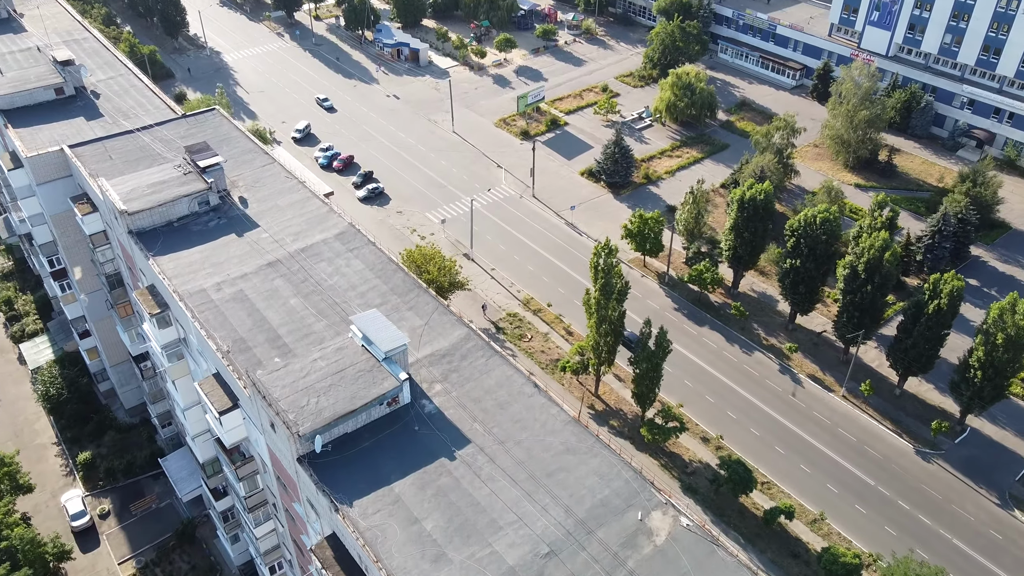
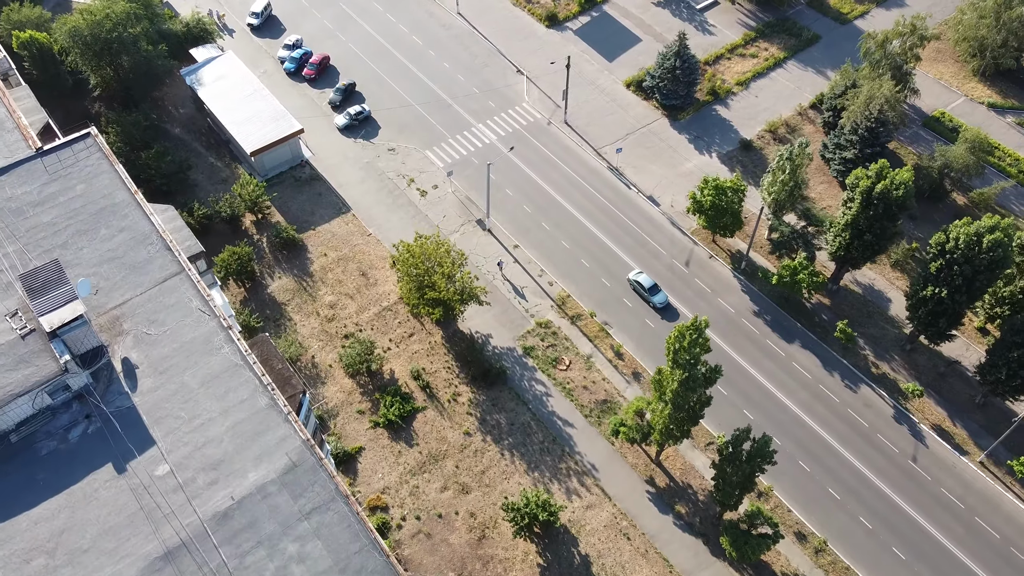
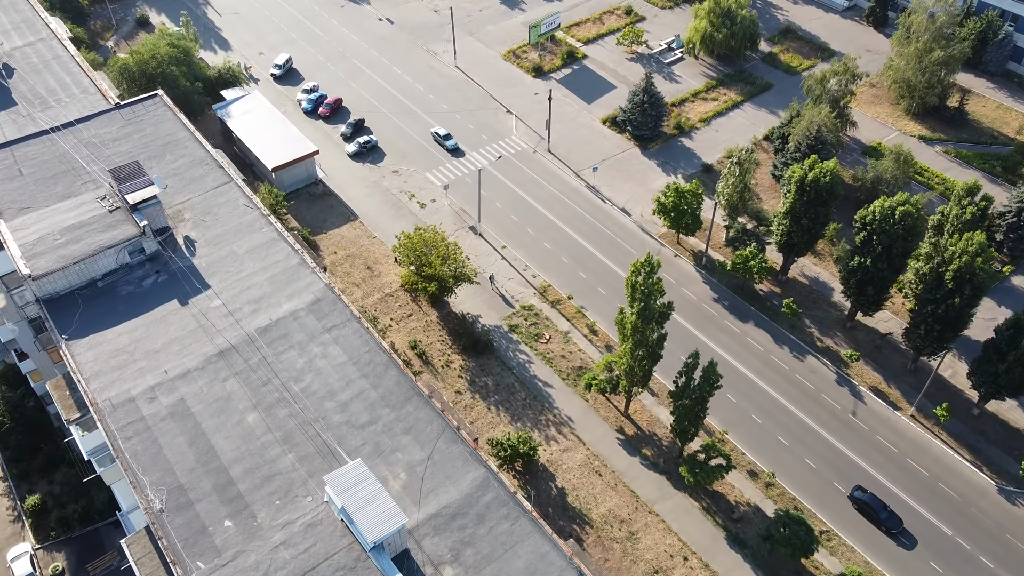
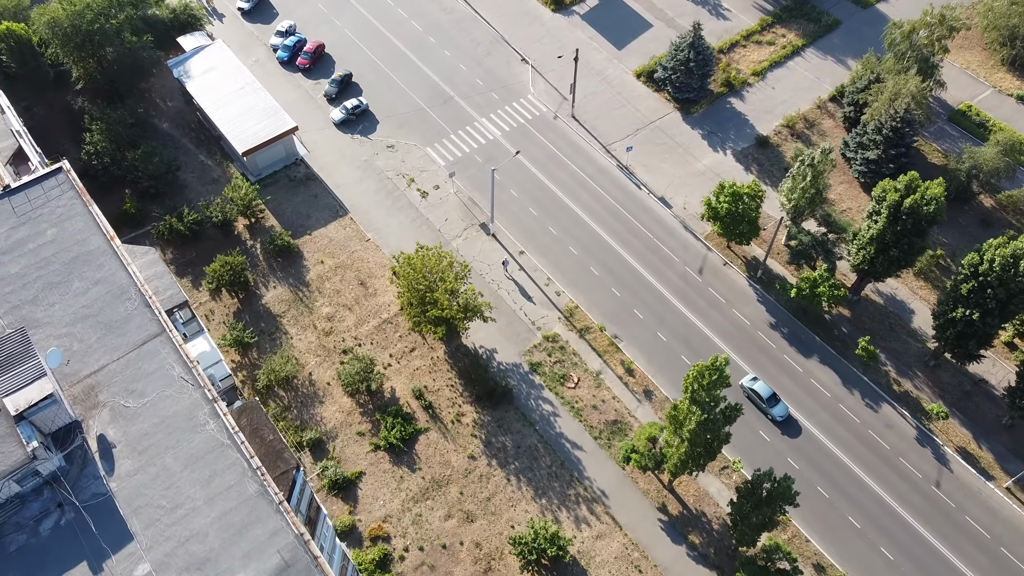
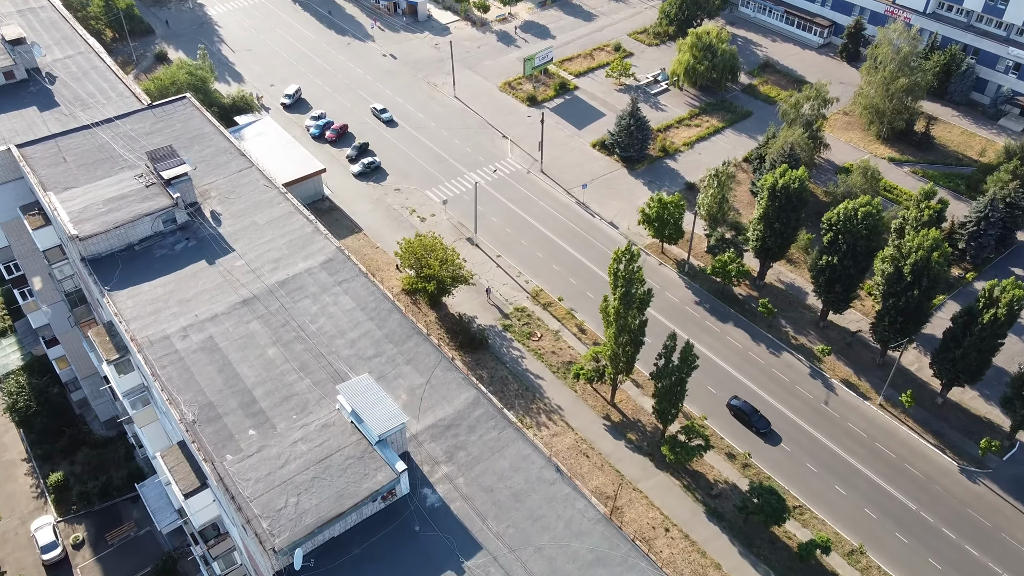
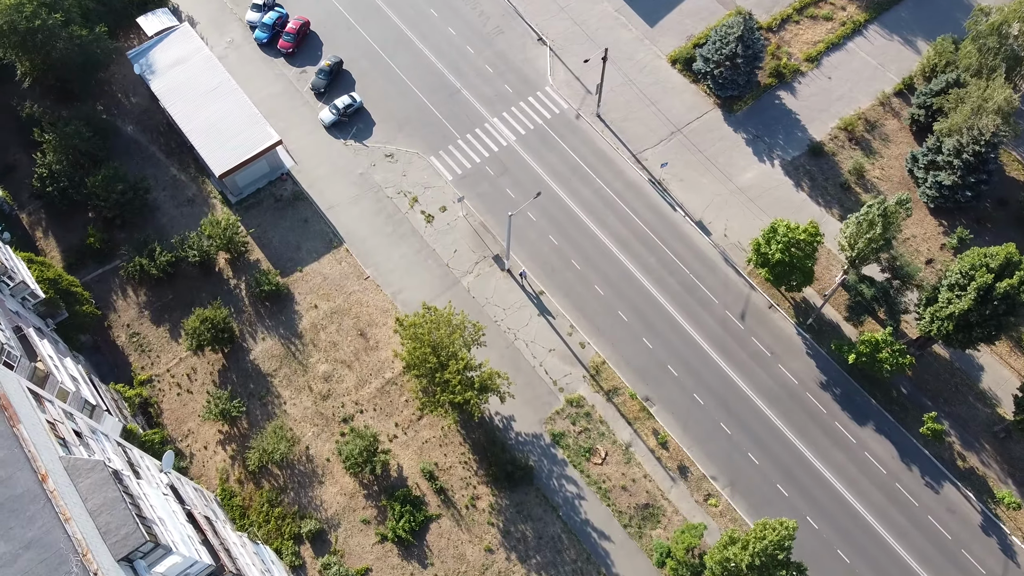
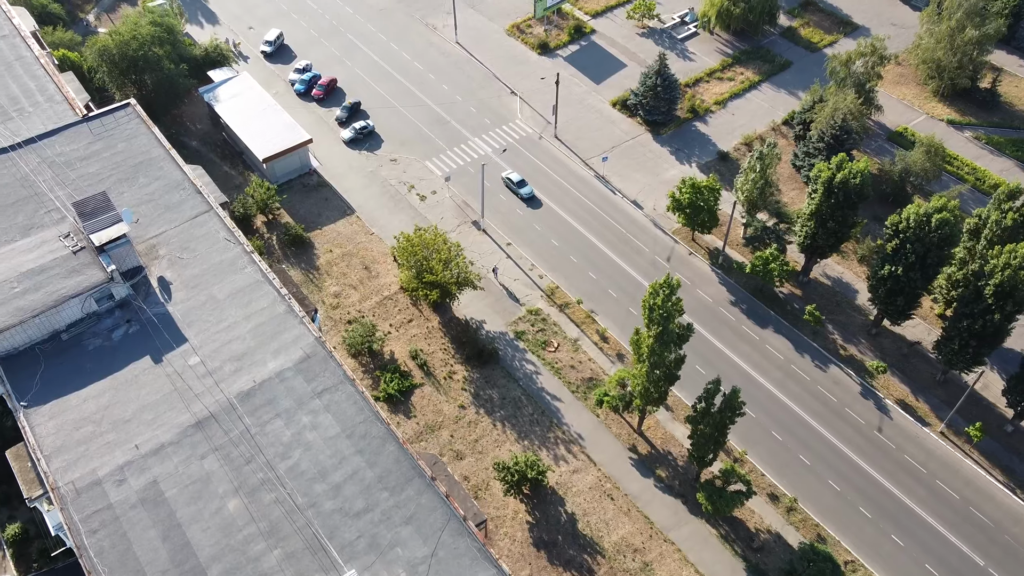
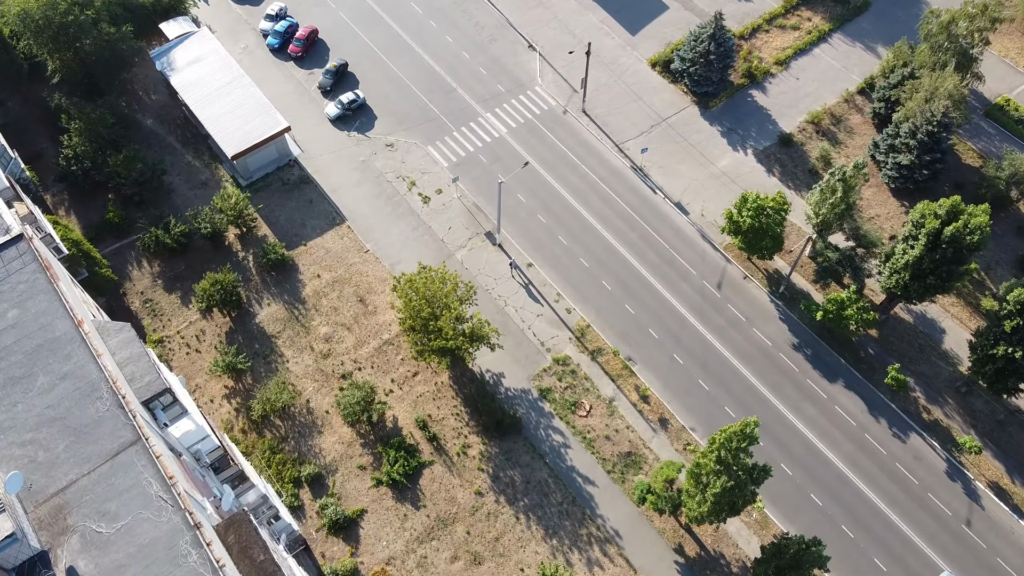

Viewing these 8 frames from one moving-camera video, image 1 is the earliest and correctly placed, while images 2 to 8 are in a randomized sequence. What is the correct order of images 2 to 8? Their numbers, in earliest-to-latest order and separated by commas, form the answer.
5, 3, 7, 2, 4, 8, 6
